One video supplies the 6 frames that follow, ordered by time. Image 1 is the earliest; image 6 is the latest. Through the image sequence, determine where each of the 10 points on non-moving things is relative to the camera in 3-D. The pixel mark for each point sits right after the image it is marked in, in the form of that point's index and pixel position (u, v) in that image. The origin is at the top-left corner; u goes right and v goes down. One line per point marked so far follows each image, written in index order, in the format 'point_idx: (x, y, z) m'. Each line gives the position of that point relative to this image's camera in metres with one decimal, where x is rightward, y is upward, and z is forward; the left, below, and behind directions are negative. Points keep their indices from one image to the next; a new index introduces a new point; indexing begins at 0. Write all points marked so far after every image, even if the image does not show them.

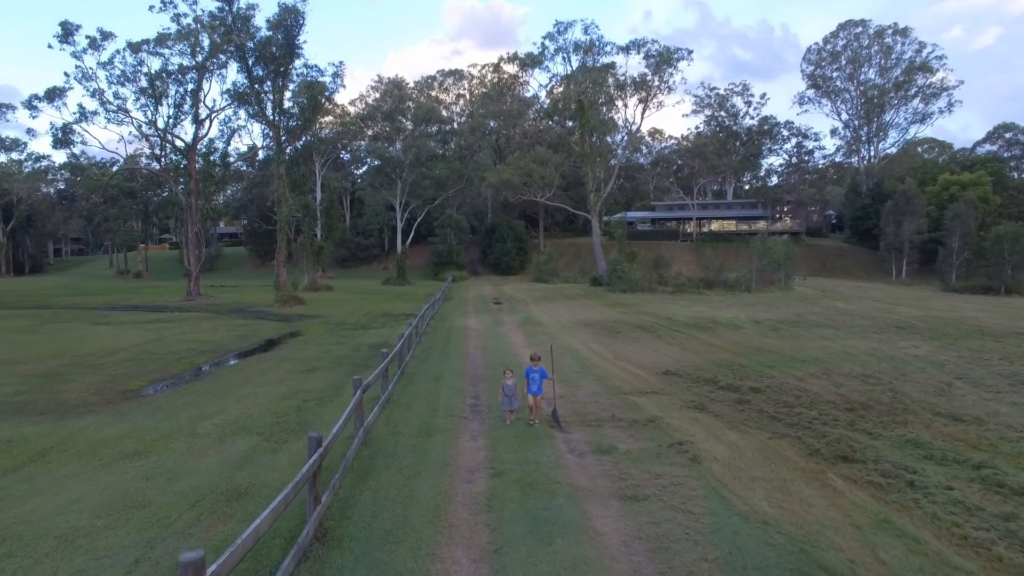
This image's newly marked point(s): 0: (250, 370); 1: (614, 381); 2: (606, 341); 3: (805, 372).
0: (-5.4, -1.7, +13.5) m
1: (+1.7, -1.6, +11.0) m
2: (+2.3, -1.3, +16.3) m
3: (+5.2, -1.5, +11.7) m
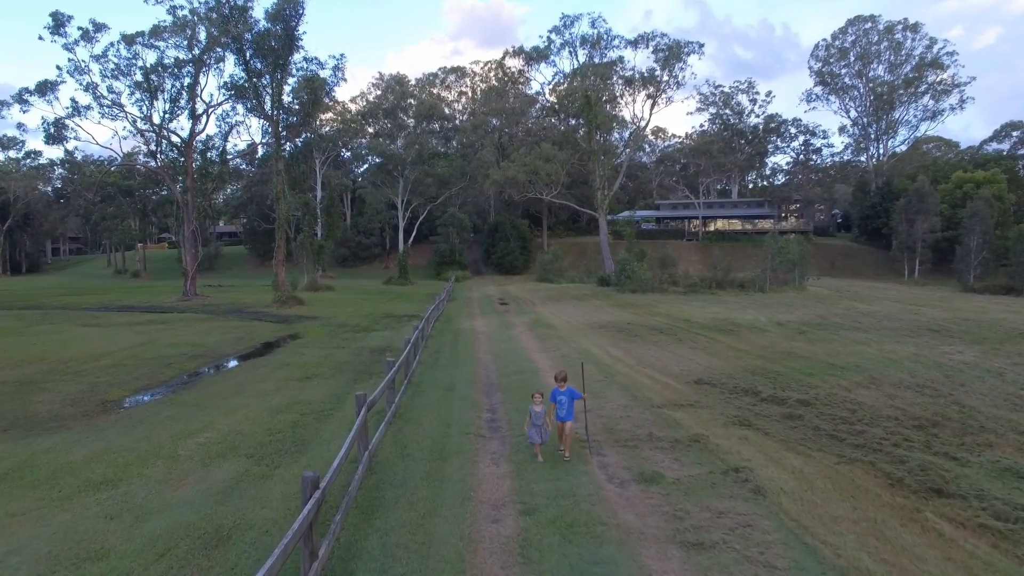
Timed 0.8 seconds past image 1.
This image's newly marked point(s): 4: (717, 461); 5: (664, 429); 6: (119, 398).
0: (-5.1, -1.7, +12.5) m
1: (+2.0, -1.6, +10.0) m
2: (+2.6, -1.4, +15.3) m
3: (+5.5, -1.5, +10.7) m
4: (+2.1, -1.7, +6.7) m
5: (+1.8, -1.7, +7.9) m
6: (-6.3, -1.8, +10.6) m
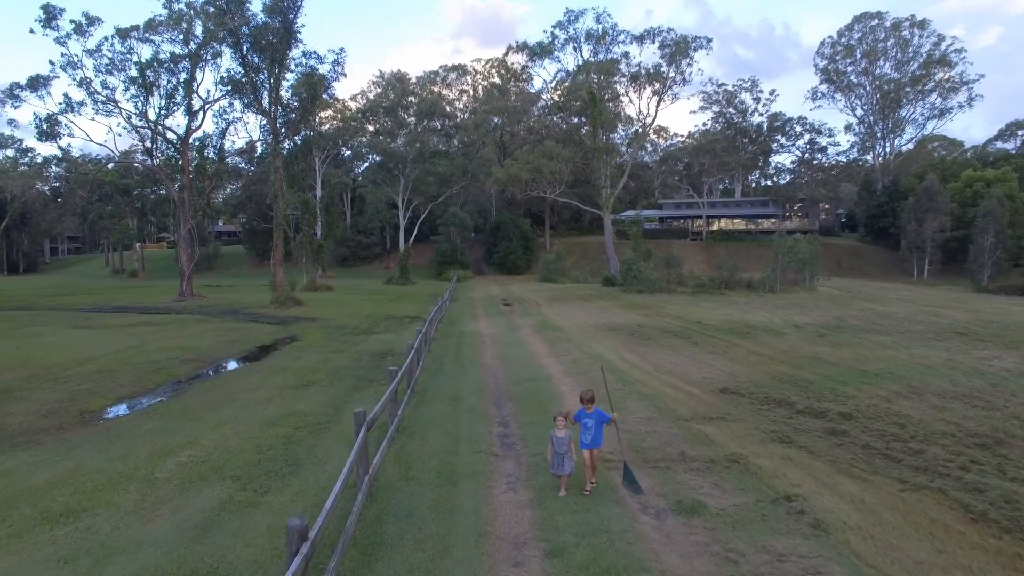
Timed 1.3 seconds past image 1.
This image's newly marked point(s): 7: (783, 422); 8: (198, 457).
0: (-4.9, -1.7, +11.7) m
1: (+2.1, -1.6, +9.2) m
2: (+2.8, -1.4, +14.5) m
3: (+5.7, -1.5, +9.9) m
4: (+2.2, -1.8, +5.9) m
5: (+2.0, -1.7, +7.2) m
6: (-6.1, -1.8, +9.8) m
7: (+3.3, -1.6, +8.0) m
8: (-3.4, -1.8, +7.0) m
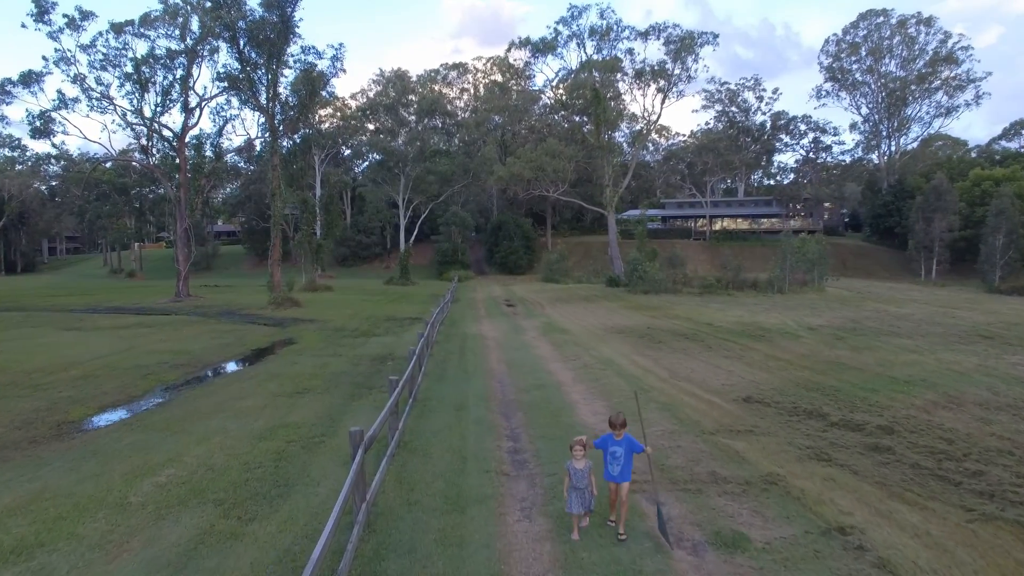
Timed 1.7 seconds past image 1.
0: (-4.8, -1.7, +11.1) m
1: (+2.3, -1.7, +8.6) m
2: (+2.9, -1.4, +13.9) m
3: (+5.8, -1.5, +9.3) m
4: (+2.4, -1.8, +5.2) m
5: (+2.1, -1.7, +6.5) m
6: (-6.0, -1.8, +9.2) m
7: (+3.4, -1.7, +7.4) m
8: (-3.2, -1.8, +6.4) m
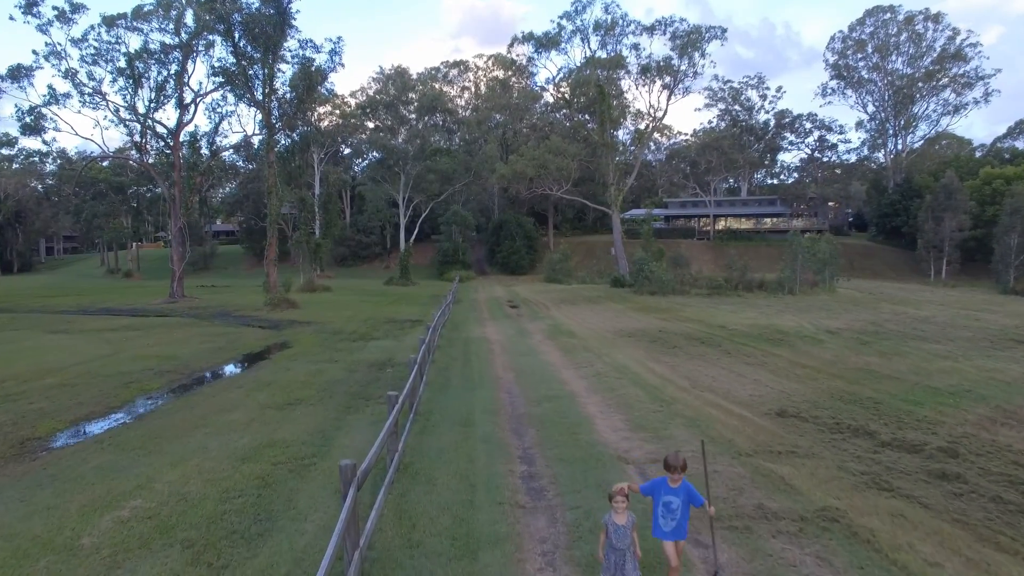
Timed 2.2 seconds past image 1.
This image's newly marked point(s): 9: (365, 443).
0: (-4.6, -1.8, +10.2) m
1: (+2.4, -1.7, +7.8) m
2: (+3.1, -1.4, +13.0) m
3: (+5.9, -1.6, +8.4) m
4: (+2.5, -1.8, +4.4) m
5: (+2.3, -1.8, +5.7) m
6: (-5.9, -1.9, +8.3) m
7: (+3.6, -1.7, +6.5) m
8: (-3.1, -1.9, +5.6) m
9: (-1.7, -1.8, +7.8) m
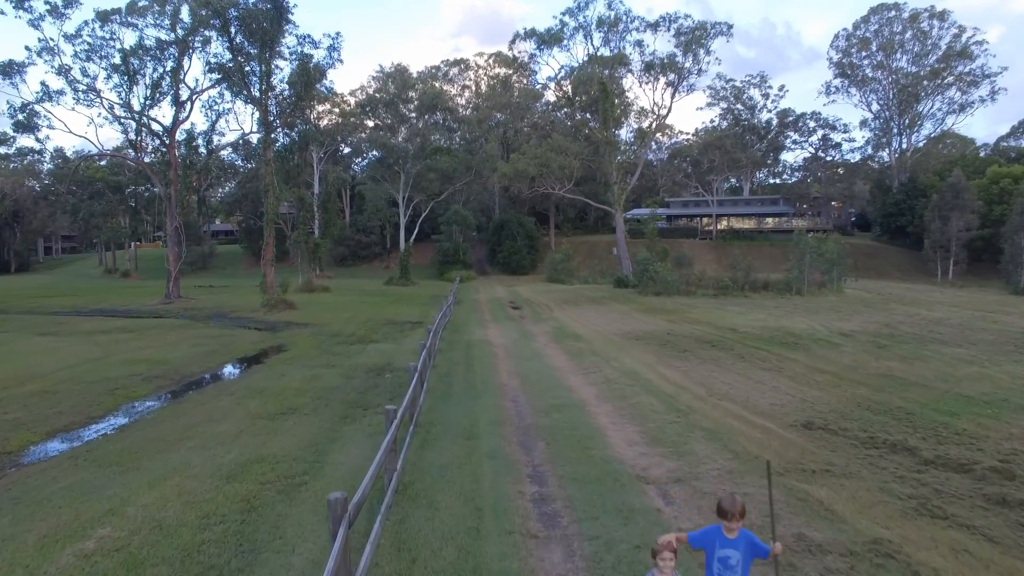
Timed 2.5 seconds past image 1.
0: (-4.5, -1.8, +9.7) m
1: (+2.5, -1.7, +7.2) m
2: (+3.2, -1.5, +12.5) m
3: (+6.0, -1.6, +7.8) m
4: (+2.6, -1.9, +3.8) m
5: (+2.3, -1.8, +5.1) m
6: (-5.8, -1.9, +7.7) m
7: (+3.6, -1.7, +5.9) m
8: (-3.0, -1.9, +5.0) m
9: (-1.6, -1.9, +7.2) m
